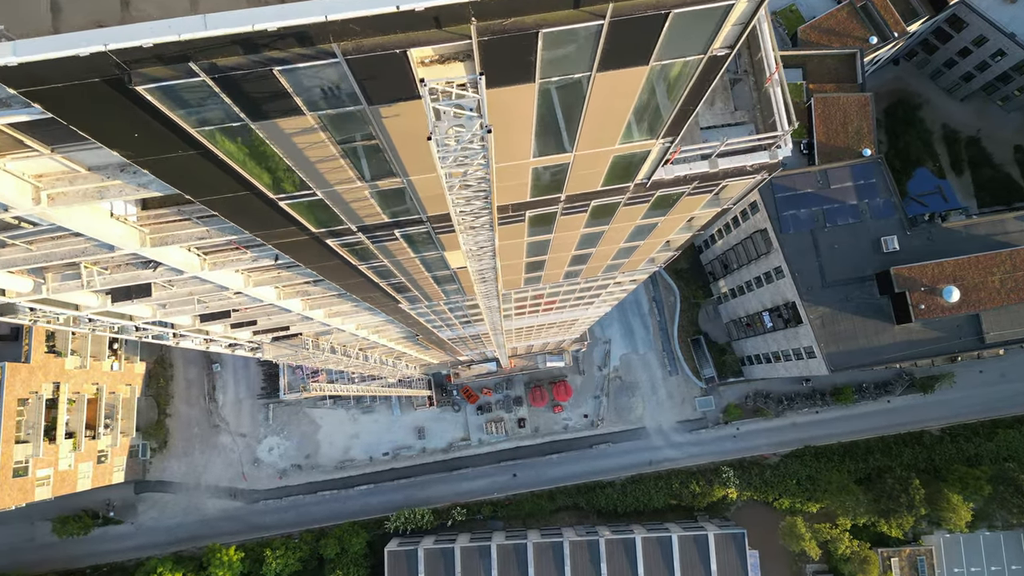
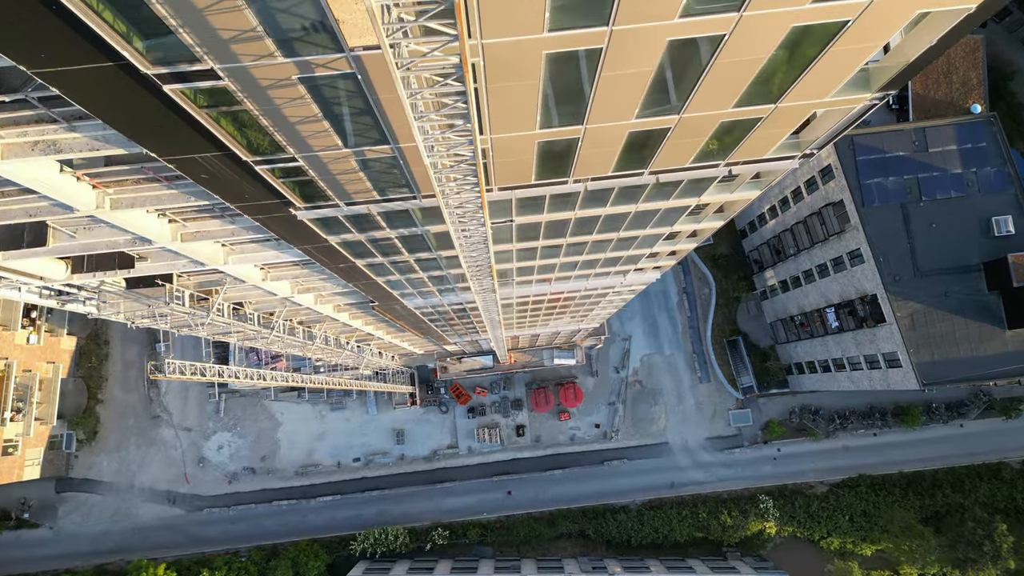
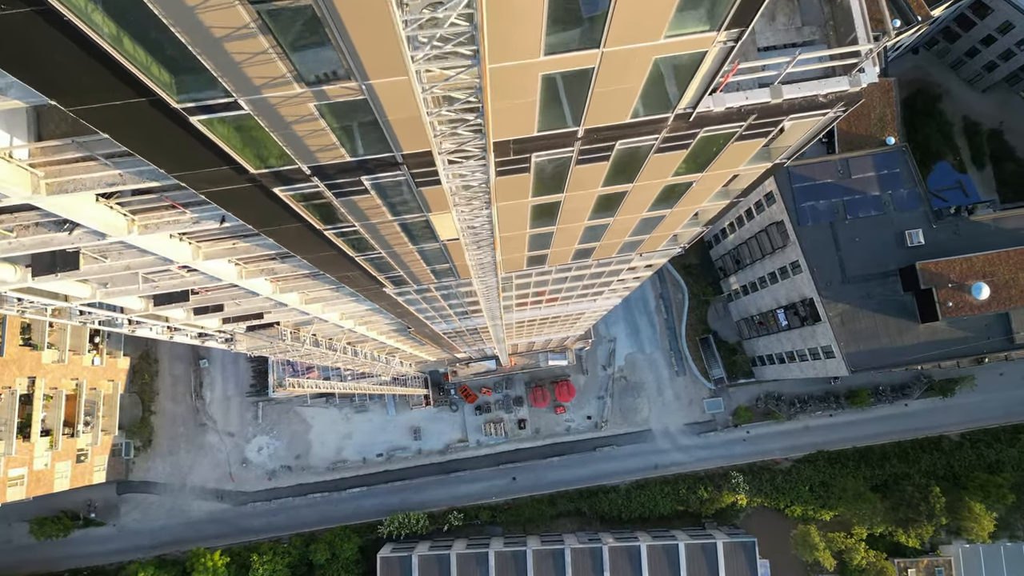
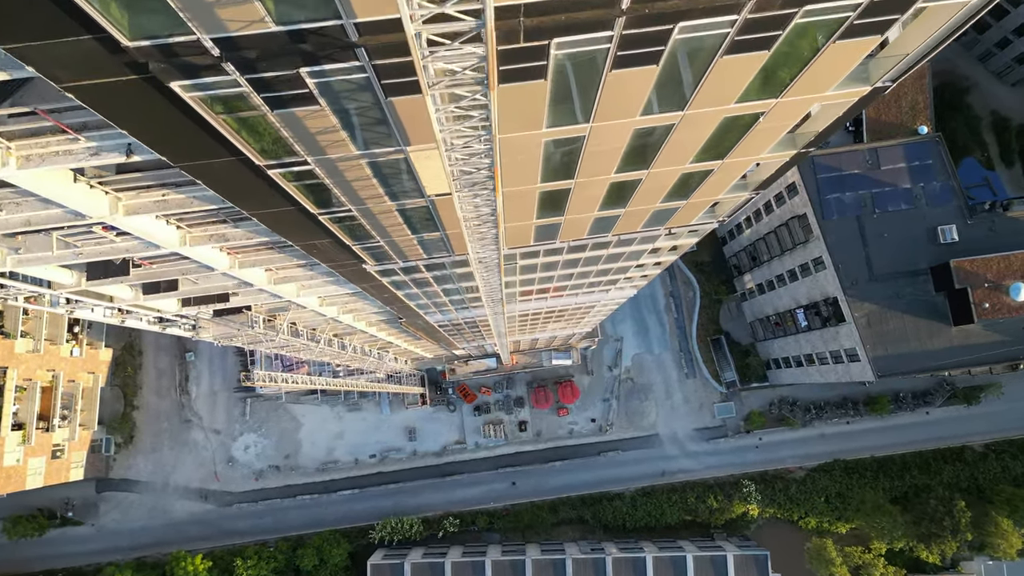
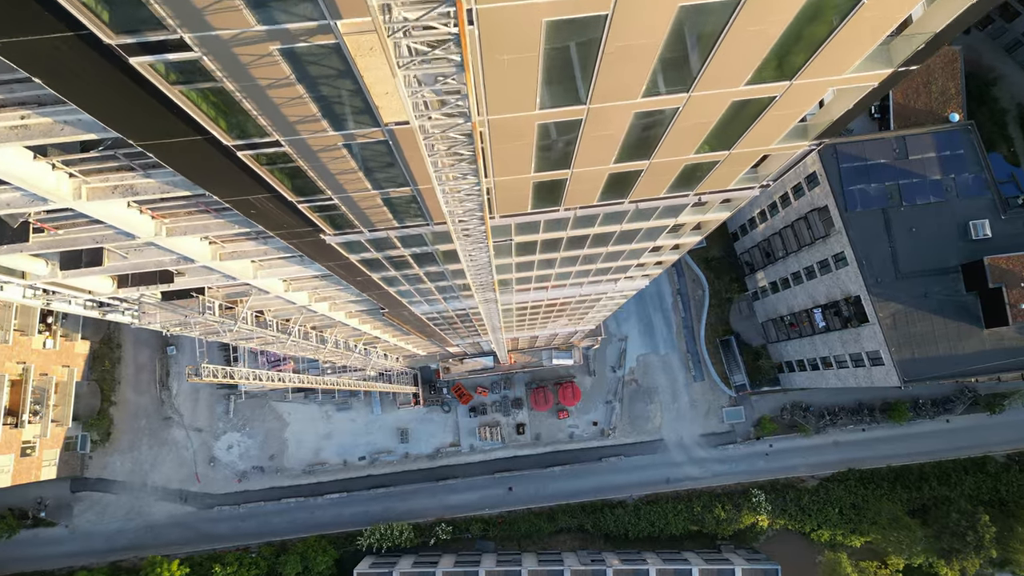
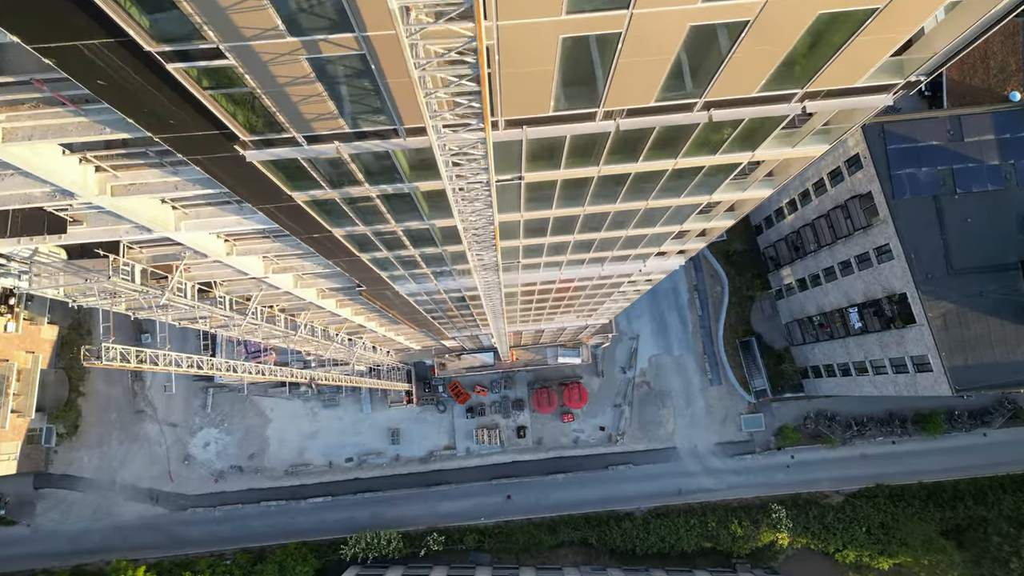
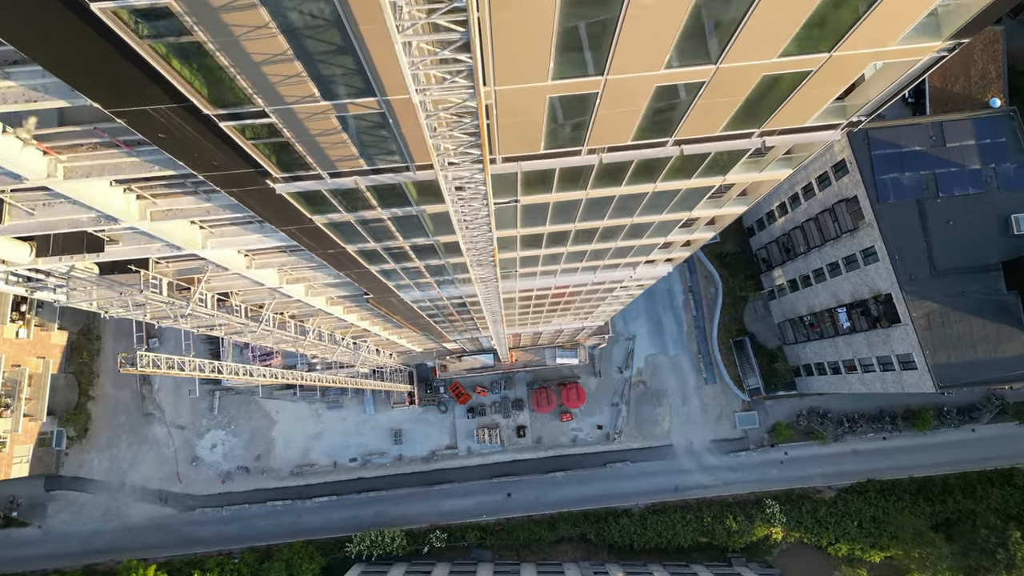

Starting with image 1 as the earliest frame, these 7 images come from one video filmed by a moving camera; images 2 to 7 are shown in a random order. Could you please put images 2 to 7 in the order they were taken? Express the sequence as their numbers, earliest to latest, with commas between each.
3, 4, 5, 2, 7, 6
